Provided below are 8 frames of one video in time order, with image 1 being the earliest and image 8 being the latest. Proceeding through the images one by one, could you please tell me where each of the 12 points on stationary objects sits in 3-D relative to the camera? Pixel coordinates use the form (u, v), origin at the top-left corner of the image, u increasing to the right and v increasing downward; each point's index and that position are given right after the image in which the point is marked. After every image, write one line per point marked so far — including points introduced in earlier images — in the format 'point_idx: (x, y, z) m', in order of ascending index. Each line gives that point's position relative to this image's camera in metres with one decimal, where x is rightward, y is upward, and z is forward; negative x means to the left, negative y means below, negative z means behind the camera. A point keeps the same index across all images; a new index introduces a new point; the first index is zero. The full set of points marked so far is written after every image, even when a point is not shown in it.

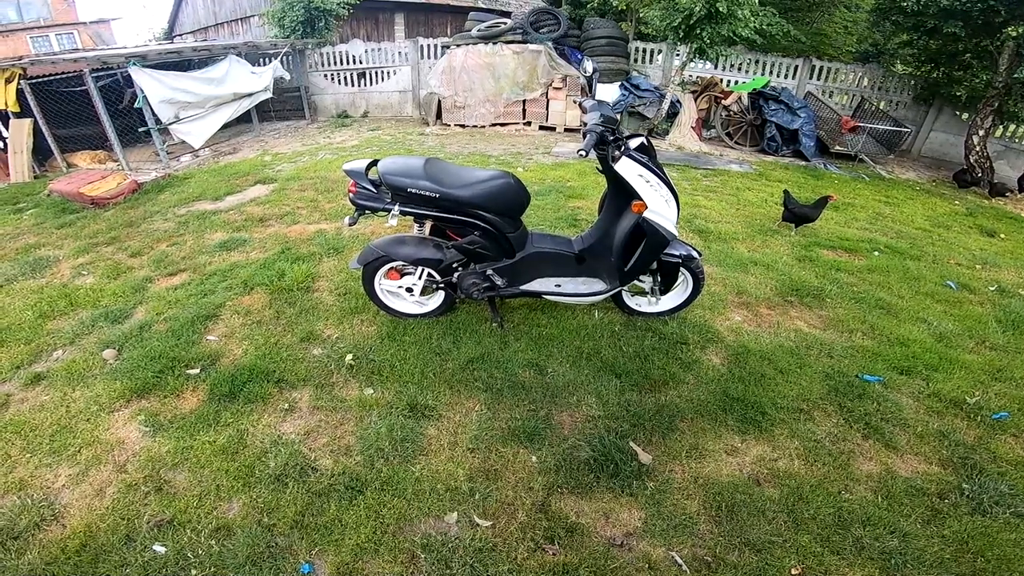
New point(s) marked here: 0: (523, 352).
0: (+0.1, -0.4, +4.1) m
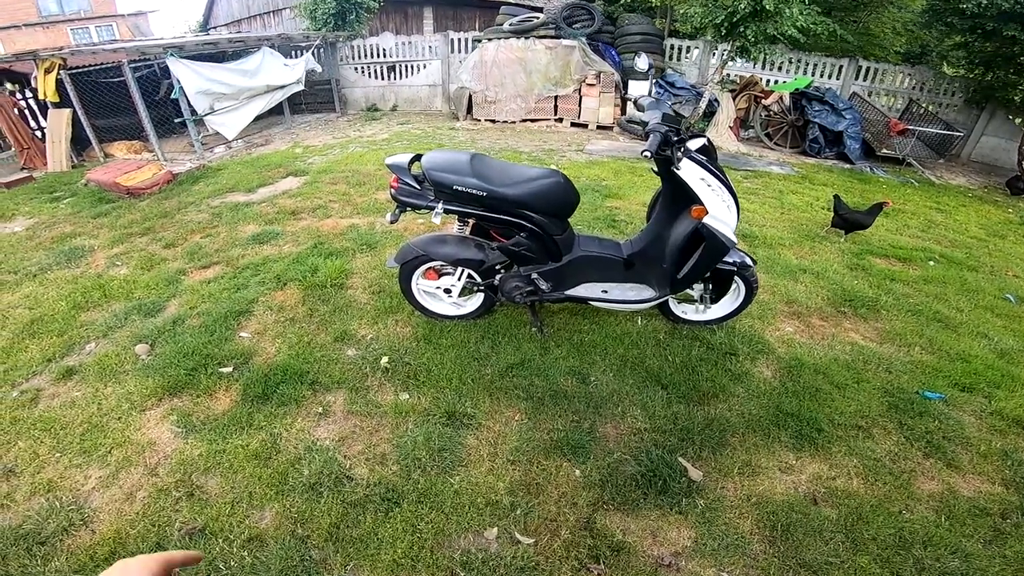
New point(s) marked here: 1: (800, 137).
0: (+0.3, -0.4, +3.9) m
1: (+4.3, +2.2, +9.5) m
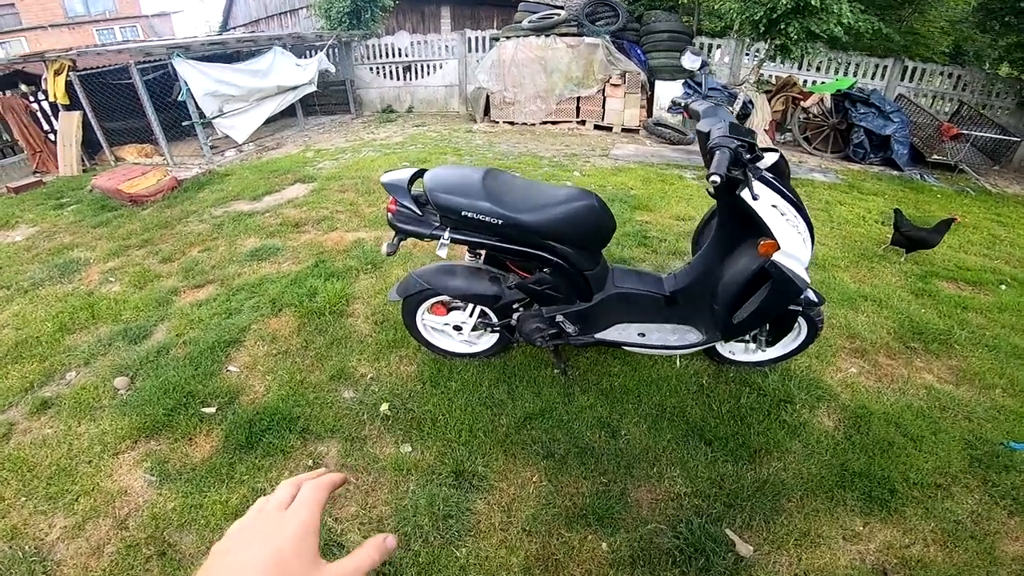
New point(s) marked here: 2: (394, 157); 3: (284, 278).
0: (+0.4, -0.6, +3.4) m
1: (+4.6, +2.0, +8.9) m
2: (-1.7, +1.9, +9.2) m
3: (-1.7, +0.1, +4.9) m
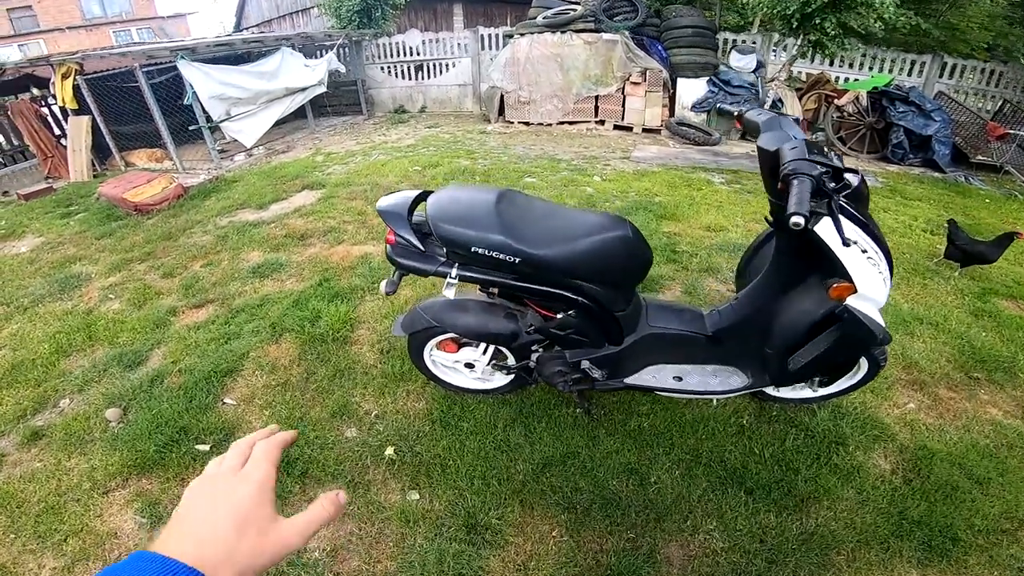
0: (+0.5, -0.8, +3.1) m
1: (+4.8, +1.9, +8.5) m
2: (-1.5, +1.8, +8.9) m
3: (-1.6, -0.1, +4.6) m
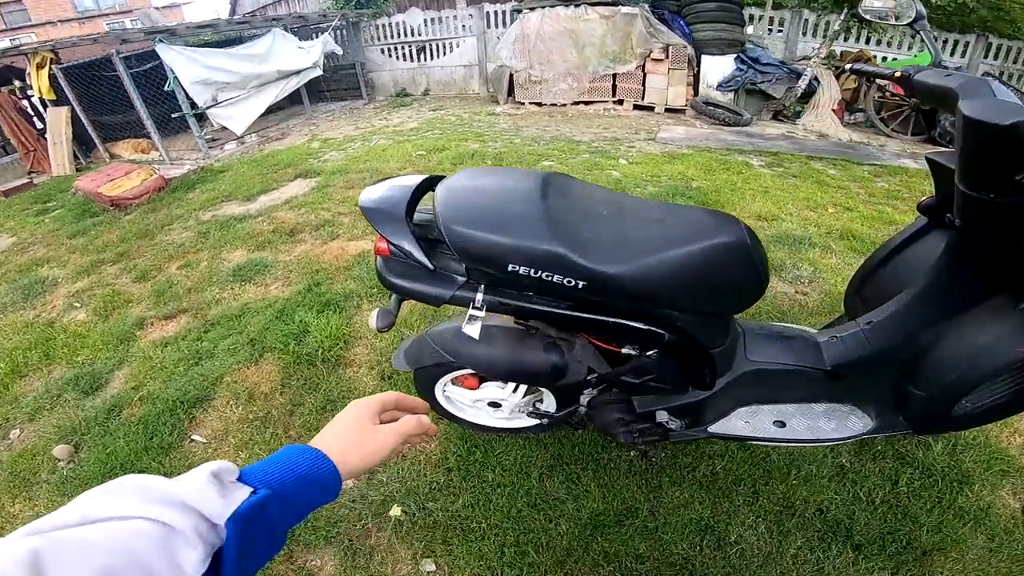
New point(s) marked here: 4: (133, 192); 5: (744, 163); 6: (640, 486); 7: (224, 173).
0: (+0.7, -0.8, +2.5) m
1: (+4.9, +2.1, +7.7) m
2: (-1.4, +1.8, +8.2) m
3: (-1.5, -0.1, +3.9) m
4: (-4.5, +1.1, +7.6) m
5: (+2.1, +1.2, +5.9) m
6: (+0.5, -0.8, +2.6) m
7: (-3.7, +1.5, +8.1) m
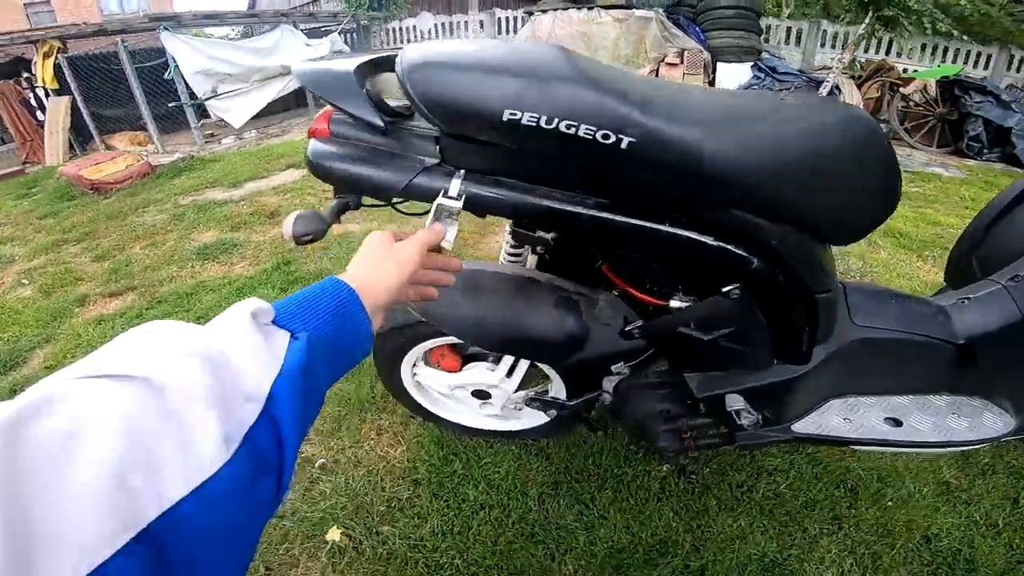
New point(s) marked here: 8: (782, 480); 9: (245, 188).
0: (+0.6, -0.7, +1.8) m
1: (+5.0, +1.7, +7.2) m
2: (-1.3, +1.7, +7.7) m
3: (-1.5, 0.0, +3.4) m
4: (-4.4, +1.3, +7.1) m
5: (+2.2, +1.0, +5.3) m
6: (+0.5, -0.7, +1.9) m
7: (-3.6, +1.5, +7.6) m
8: (+0.8, -0.6, +2.0) m
9: (-2.6, +1.0, +6.1) m
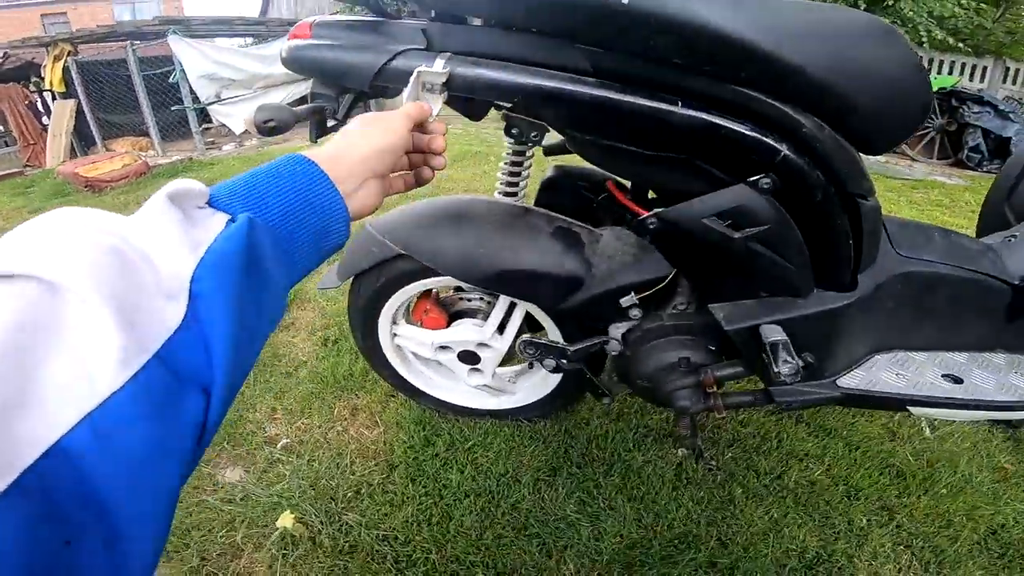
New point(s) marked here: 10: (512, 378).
0: (+0.6, -0.7, +1.6) m
1: (+5.1, +1.3, +7.1) m
2: (-1.2, +1.6, +7.6) m
3: (-1.5, +0.1, +3.2) m
4: (-4.4, +1.3, +7.0) m
5: (+2.2, +0.8, +5.2) m
6: (+0.4, -0.6, +1.7) m
7: (-3.5, +1.4, +7.5) m
8: (+0.8, -0.6, +1.8) m
9: (-2.6, +0.9, +6.0) m
10: (0.0, -0.2, +1.6) m
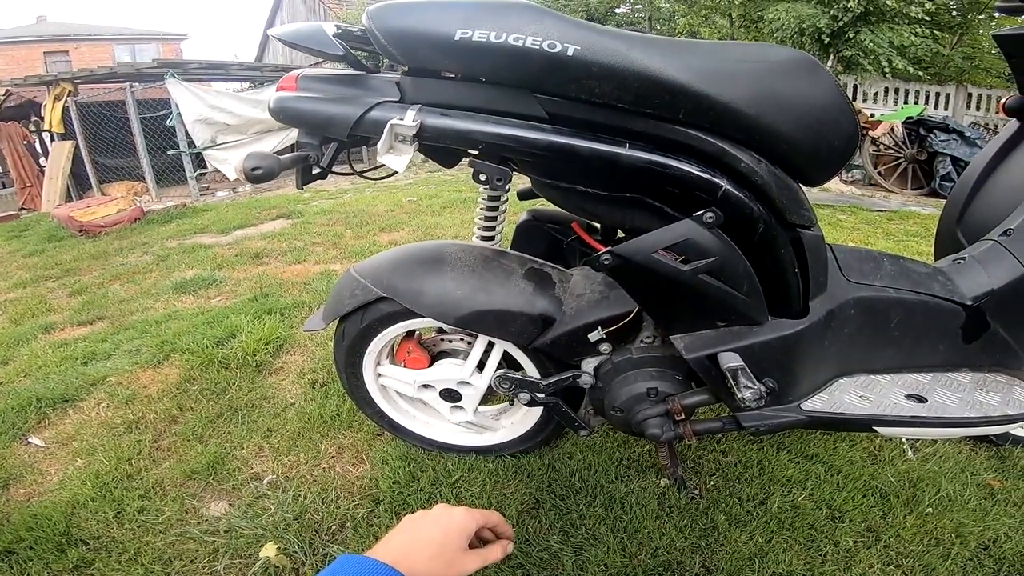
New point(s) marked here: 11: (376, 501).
0: (+0.6, -0.7, +1.6) m
1: (+4.9, +1.0, +7.3) m
2: (-1.3, +1.1, +7.8) m
3: (-1.6, -0.1, +3.2) m
4: (-4.5, +0.7, +7.0) m
5: (+2.1, +0.6, +5.3) m
6: (+0.4, -0.7, +1.7) m
7: (-3.7, +0.9, +7.6) m
8: (+0.7, -0.7, +1.8) m
9: (-2.7, +0.5, +6.0) m
10: (0.0, -0.3, +1.7) m
11: (-0.4, -0.6, +1.9) m
